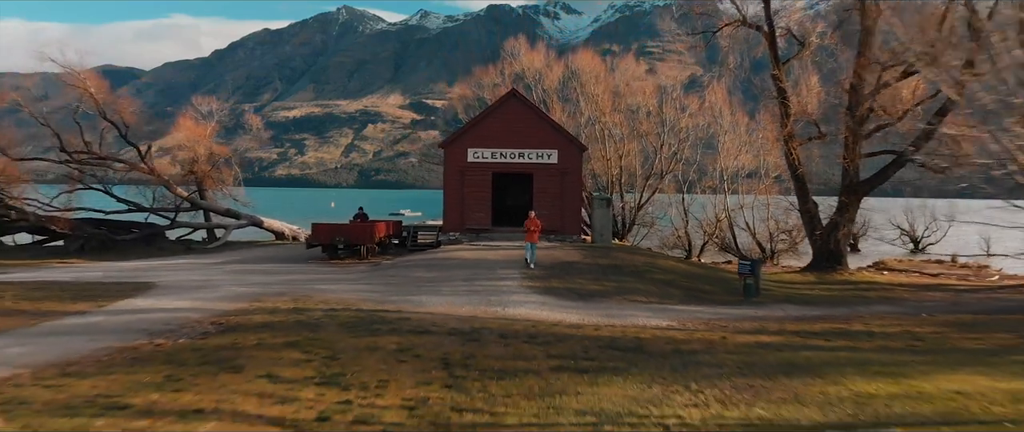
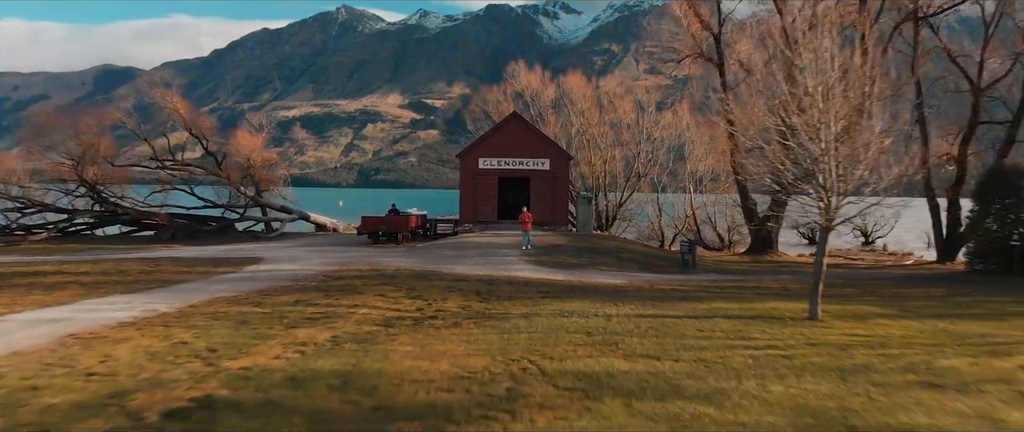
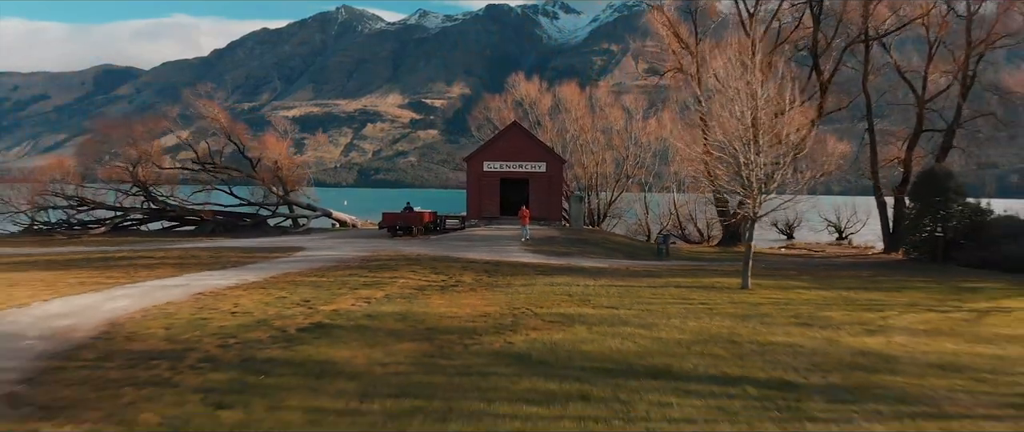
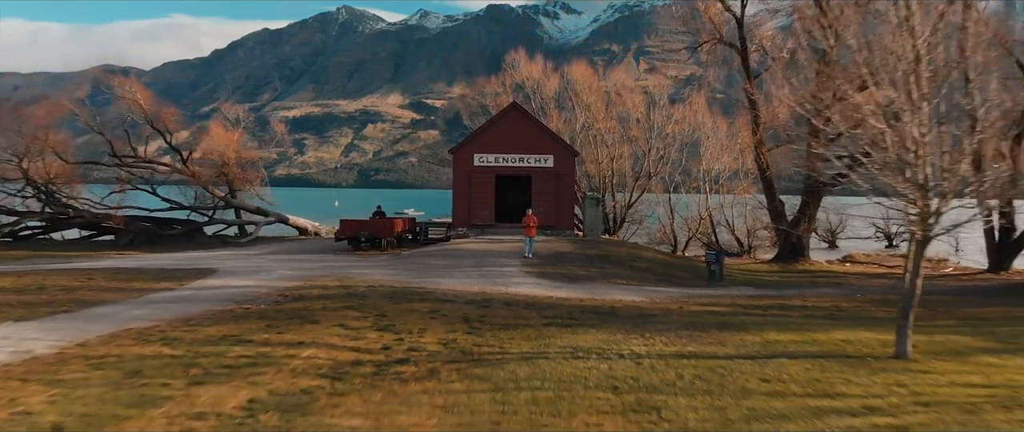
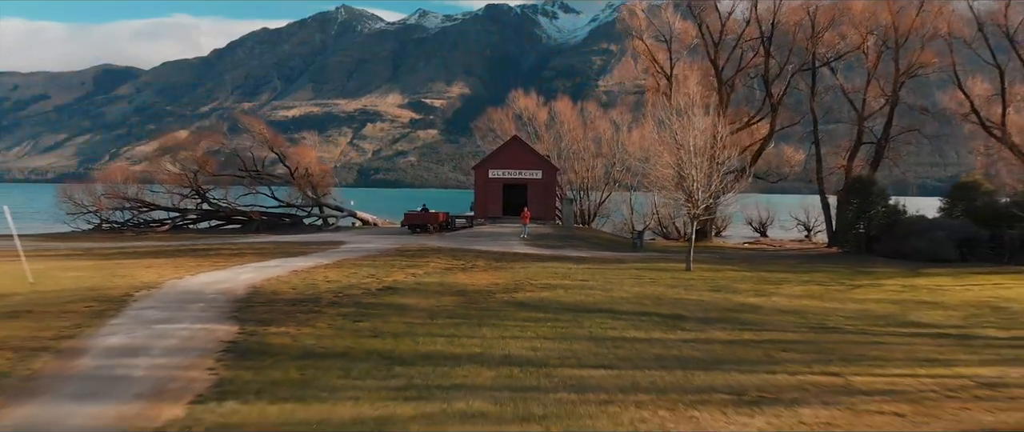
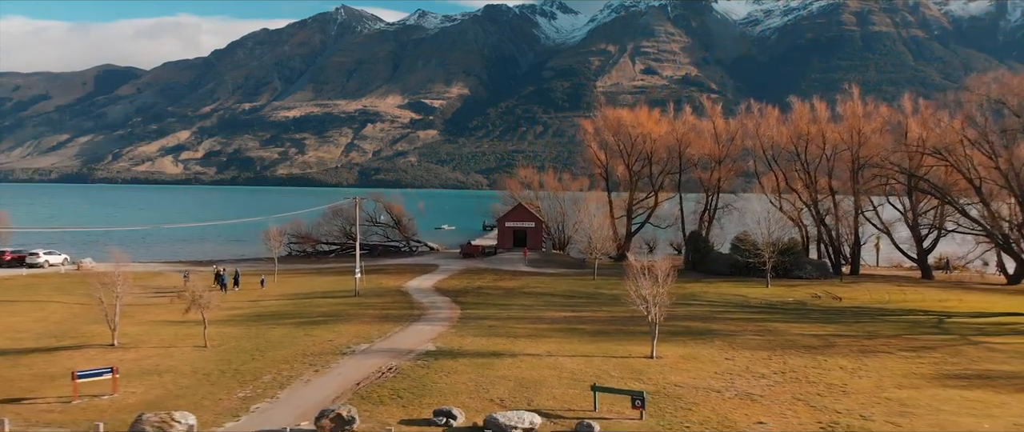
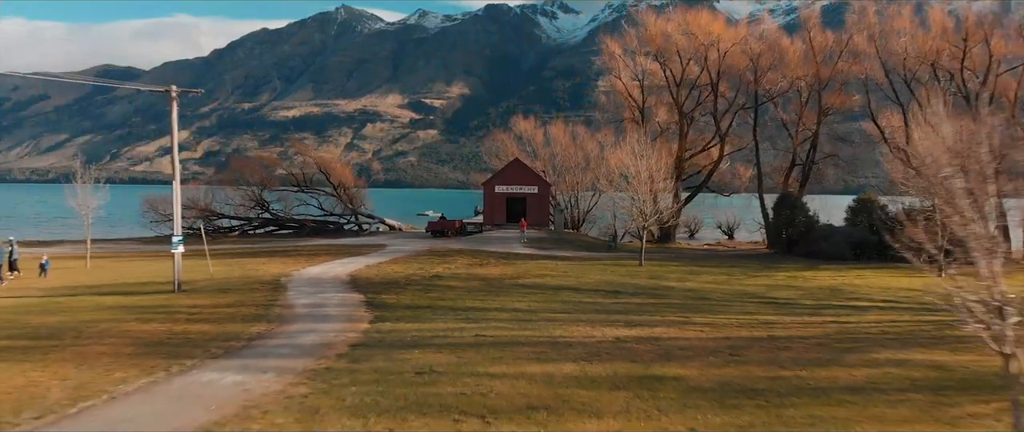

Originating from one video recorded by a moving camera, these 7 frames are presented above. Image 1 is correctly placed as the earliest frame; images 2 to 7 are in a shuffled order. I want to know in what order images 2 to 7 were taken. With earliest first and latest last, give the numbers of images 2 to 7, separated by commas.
4, 2, 3, 5, 7, 6
